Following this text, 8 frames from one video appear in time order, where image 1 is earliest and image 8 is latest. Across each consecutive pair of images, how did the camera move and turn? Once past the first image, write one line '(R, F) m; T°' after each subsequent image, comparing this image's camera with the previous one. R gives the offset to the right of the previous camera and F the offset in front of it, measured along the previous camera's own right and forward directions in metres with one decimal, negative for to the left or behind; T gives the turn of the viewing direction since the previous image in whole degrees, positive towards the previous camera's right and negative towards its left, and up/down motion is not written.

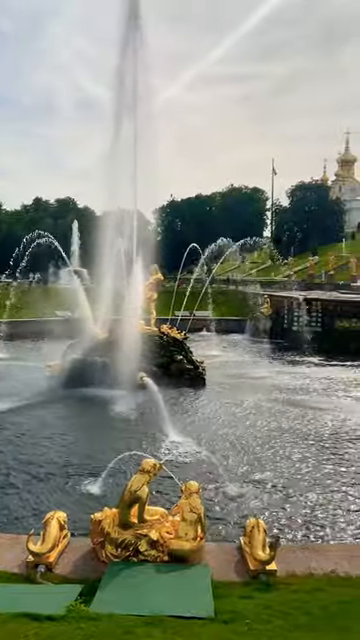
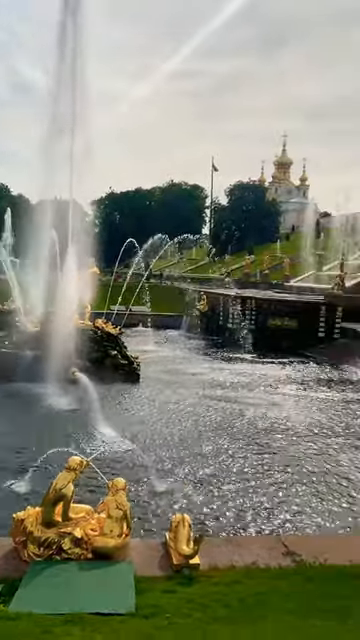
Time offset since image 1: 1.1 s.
(+0.1, 0.0) m; +7°
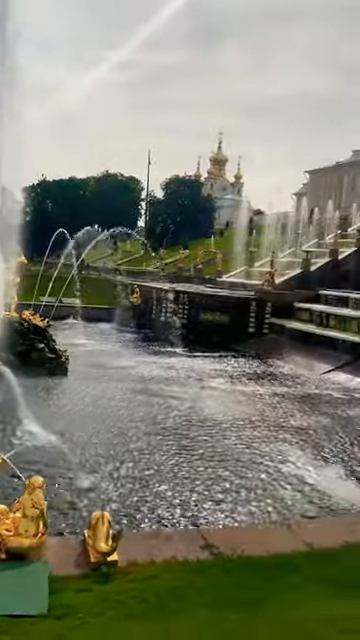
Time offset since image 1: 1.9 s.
(+0.1, 0.0) m; +7°
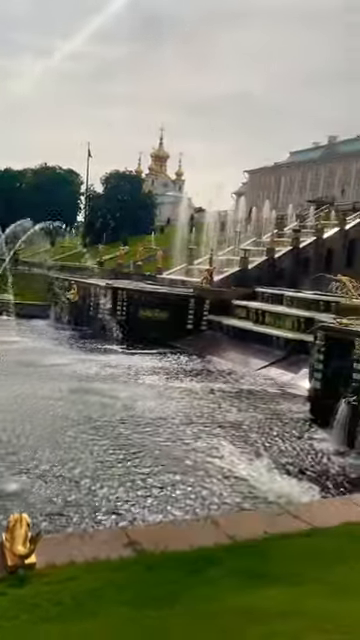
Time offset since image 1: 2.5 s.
(+0.2, 0.0) m; +6°
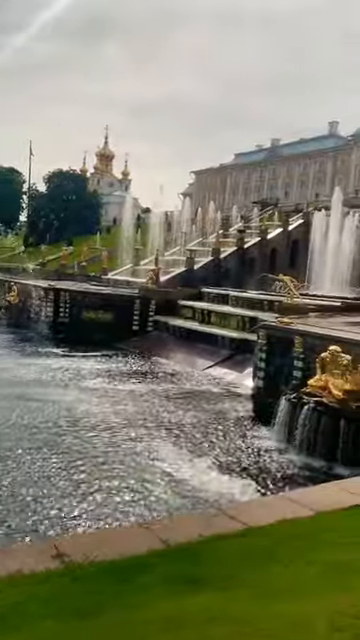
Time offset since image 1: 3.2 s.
(+0.2, +0.1) m; +6°
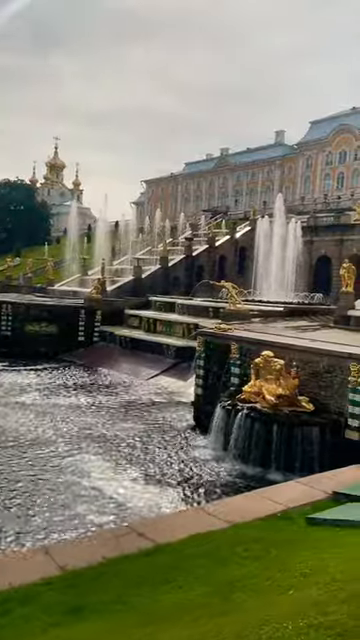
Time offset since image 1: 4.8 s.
(+0.7, +0.2) m; +4°
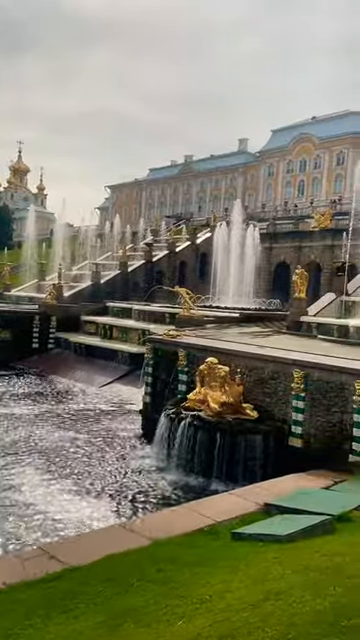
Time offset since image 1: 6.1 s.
(+0.6, +0.2) m; +3°
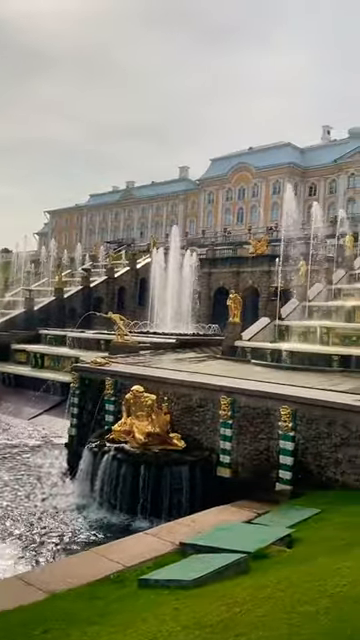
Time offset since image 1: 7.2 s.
(+0.5, +0.4) m; +6°
